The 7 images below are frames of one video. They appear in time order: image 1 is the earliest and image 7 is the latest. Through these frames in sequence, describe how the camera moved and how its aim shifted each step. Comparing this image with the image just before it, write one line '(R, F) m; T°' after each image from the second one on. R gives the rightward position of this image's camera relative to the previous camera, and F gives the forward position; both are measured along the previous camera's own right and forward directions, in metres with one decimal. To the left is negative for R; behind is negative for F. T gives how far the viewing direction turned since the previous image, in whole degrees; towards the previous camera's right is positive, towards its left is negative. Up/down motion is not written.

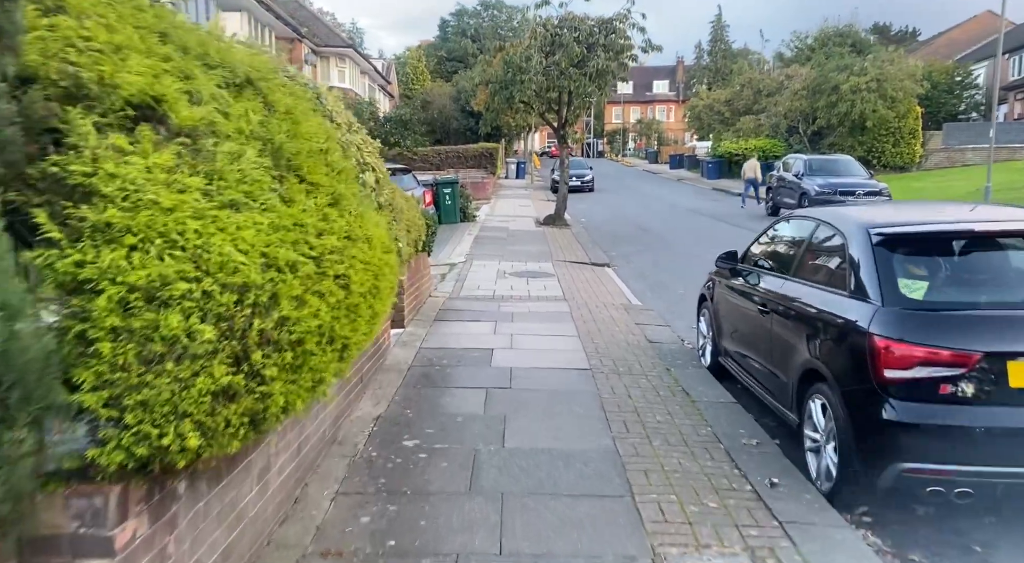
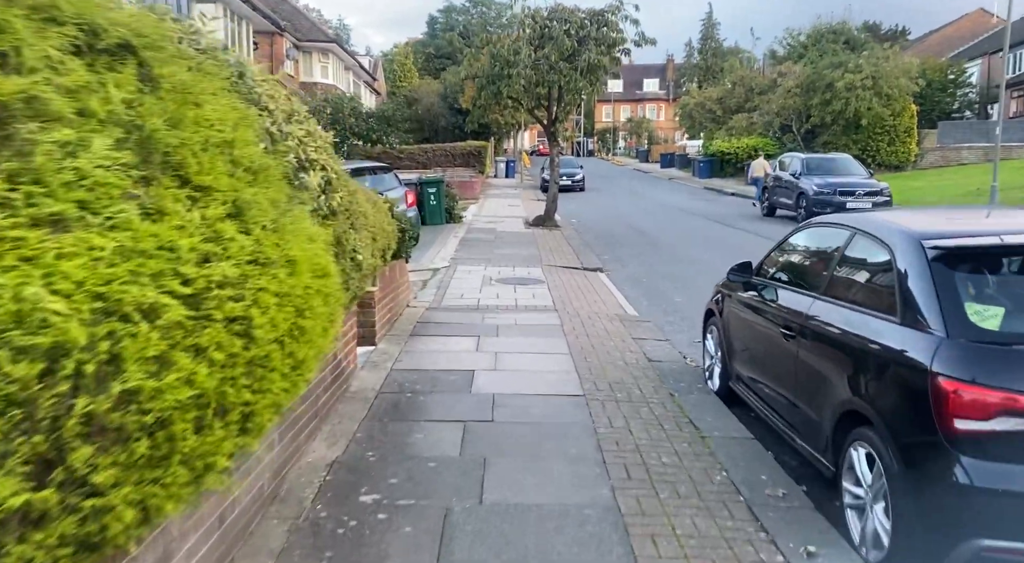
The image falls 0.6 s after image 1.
(+0.1, +0.8) m; +1°
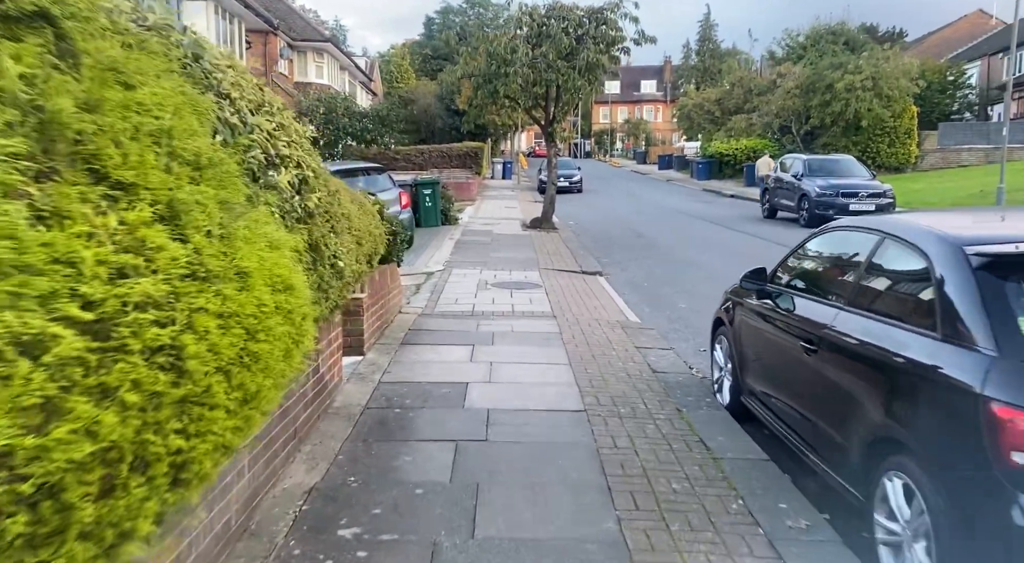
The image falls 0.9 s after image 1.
(0.0, +0.4) m; 0°
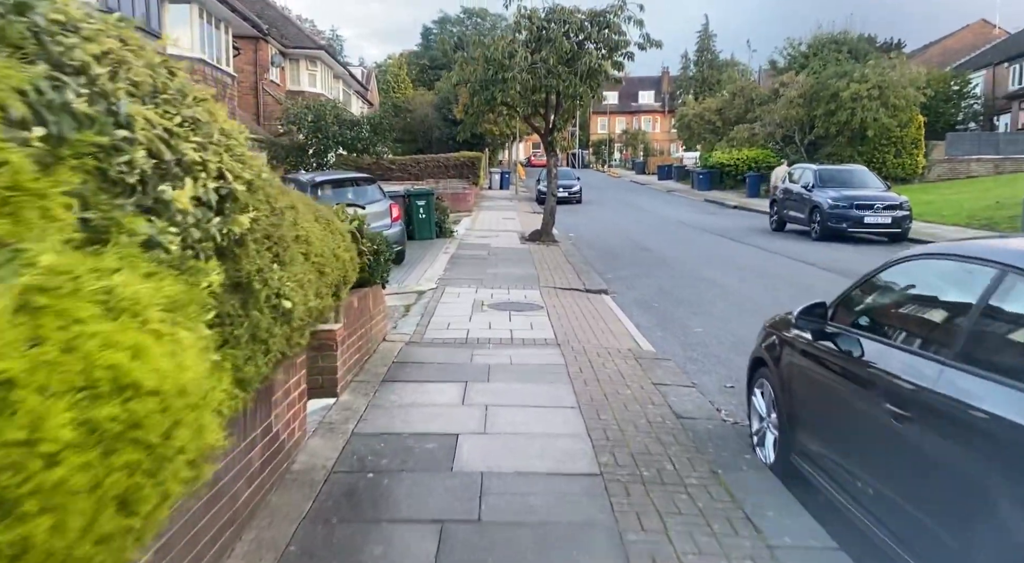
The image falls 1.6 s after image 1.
(0.0, +1.0) m; 0°
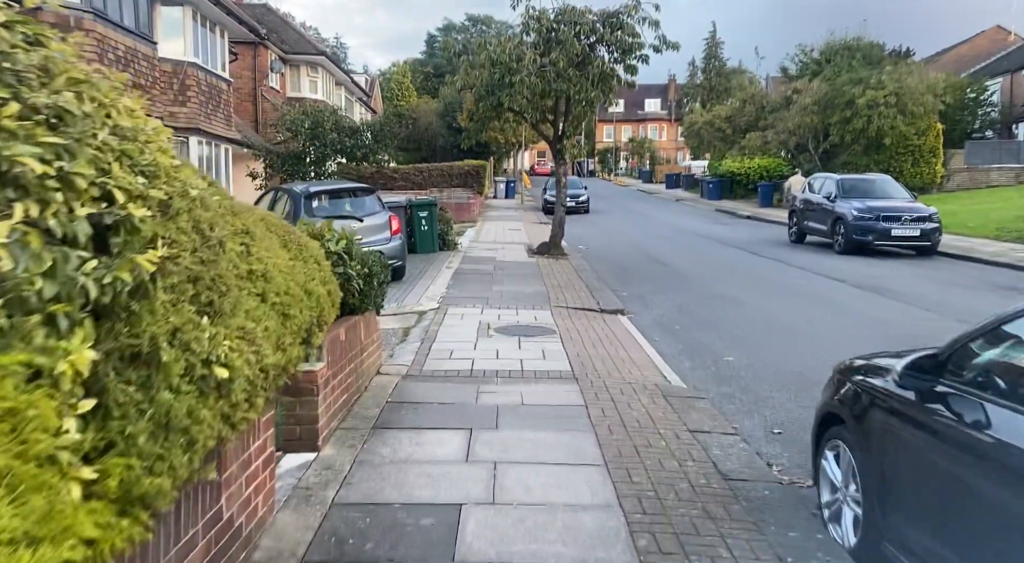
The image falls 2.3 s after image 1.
(-0.1, +0.9) m; 0°
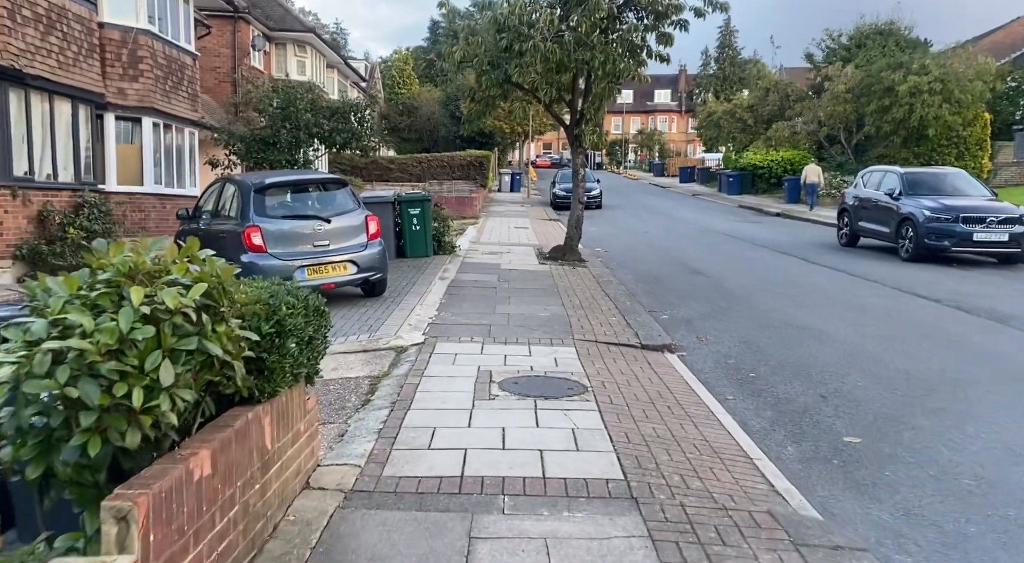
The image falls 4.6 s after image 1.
(-0.1, +2.7) m; 0°
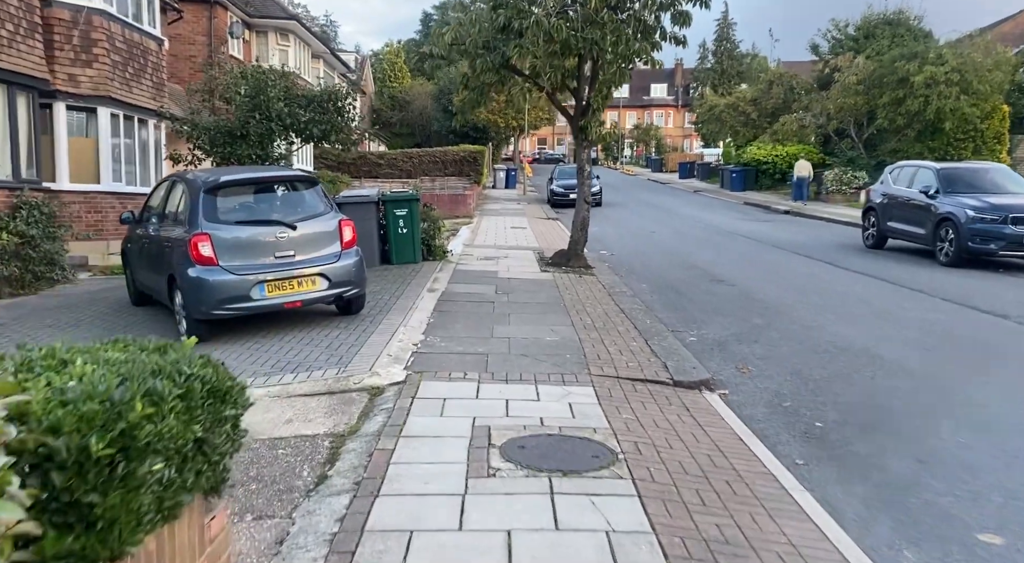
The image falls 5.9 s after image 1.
(-0.1, +1.5) m; 0°
